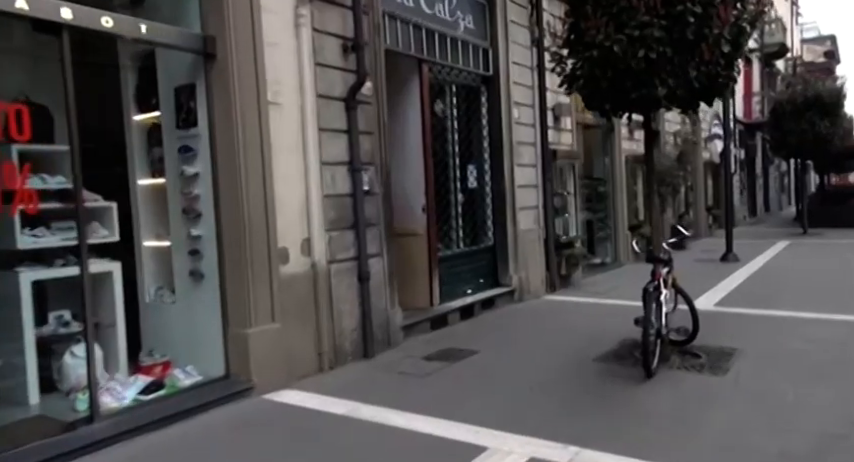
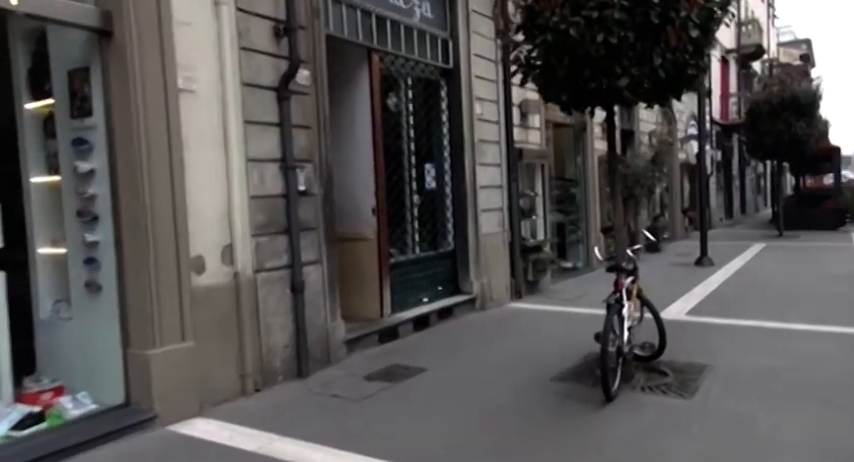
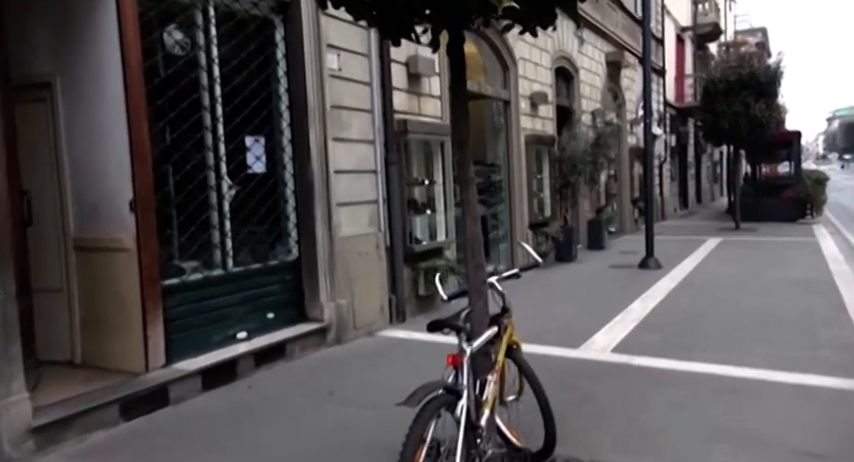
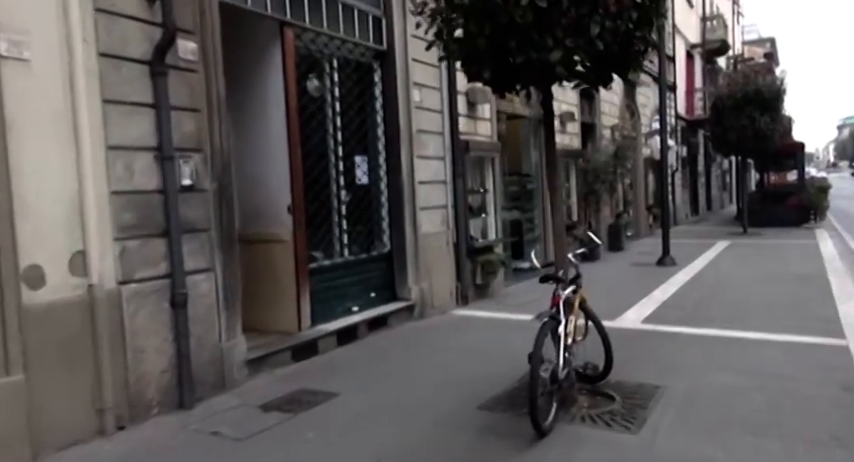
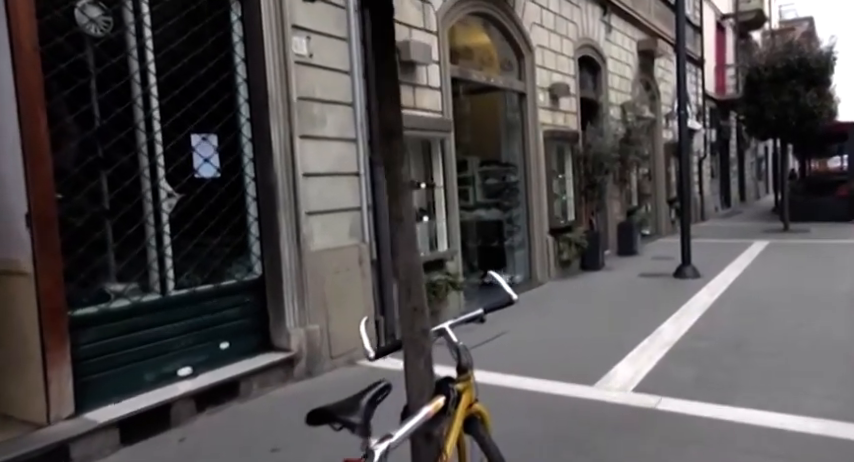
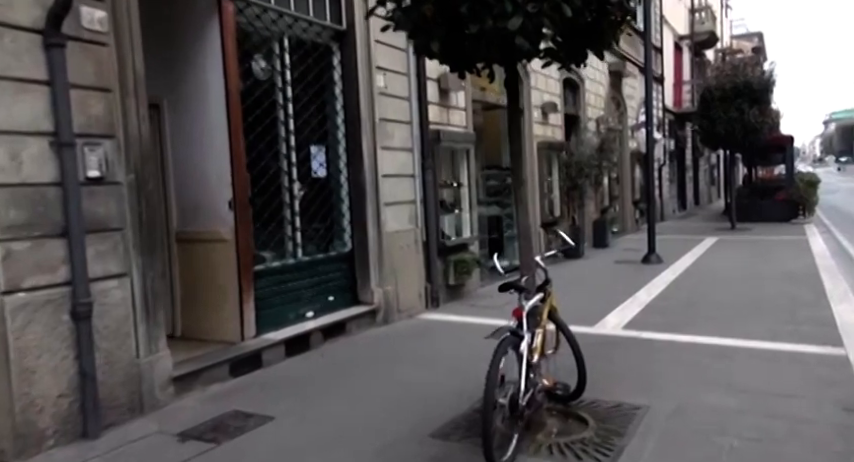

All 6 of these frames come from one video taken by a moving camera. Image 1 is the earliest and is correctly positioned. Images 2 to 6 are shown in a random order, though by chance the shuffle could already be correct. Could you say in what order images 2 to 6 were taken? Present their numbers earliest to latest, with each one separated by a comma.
2, 4, 6, 3, 5
